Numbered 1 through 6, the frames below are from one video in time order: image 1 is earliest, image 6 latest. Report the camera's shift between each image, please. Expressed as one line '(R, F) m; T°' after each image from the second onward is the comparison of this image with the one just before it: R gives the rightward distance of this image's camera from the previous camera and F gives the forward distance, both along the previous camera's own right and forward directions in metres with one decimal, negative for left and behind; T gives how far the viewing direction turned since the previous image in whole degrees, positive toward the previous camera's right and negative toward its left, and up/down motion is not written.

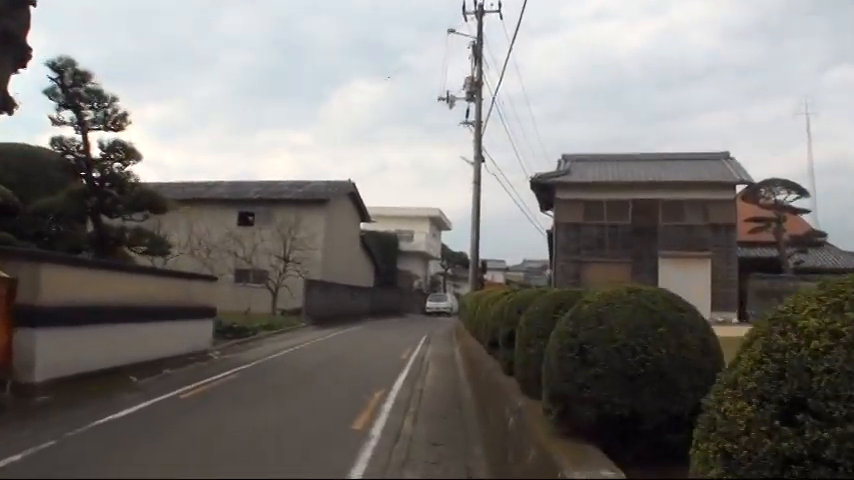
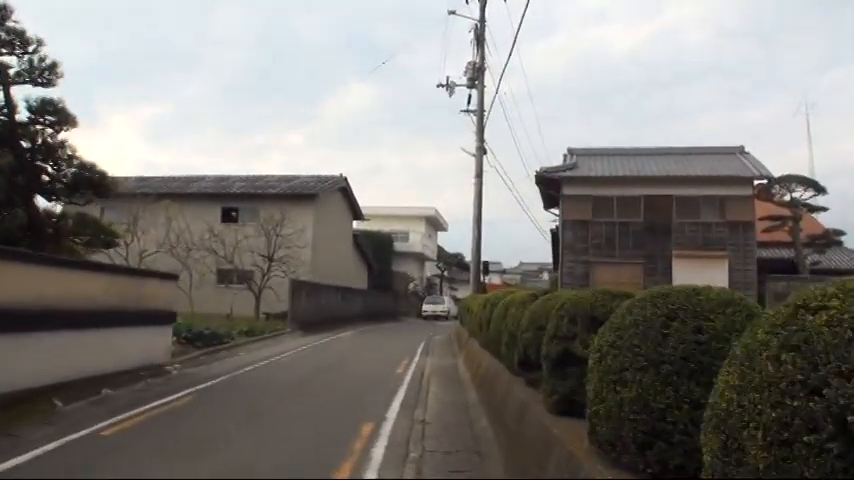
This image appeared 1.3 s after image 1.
(-0.1, +2.5) m; 0°
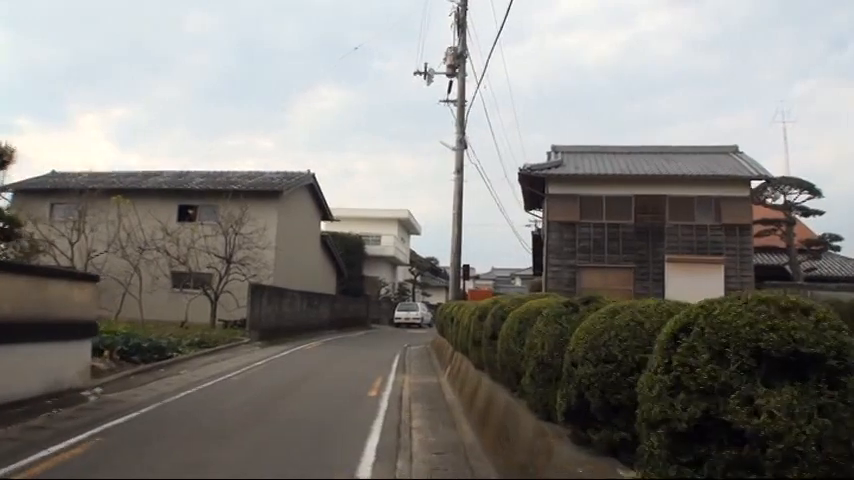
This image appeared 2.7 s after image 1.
(-0.1, +2.5) m; +2°
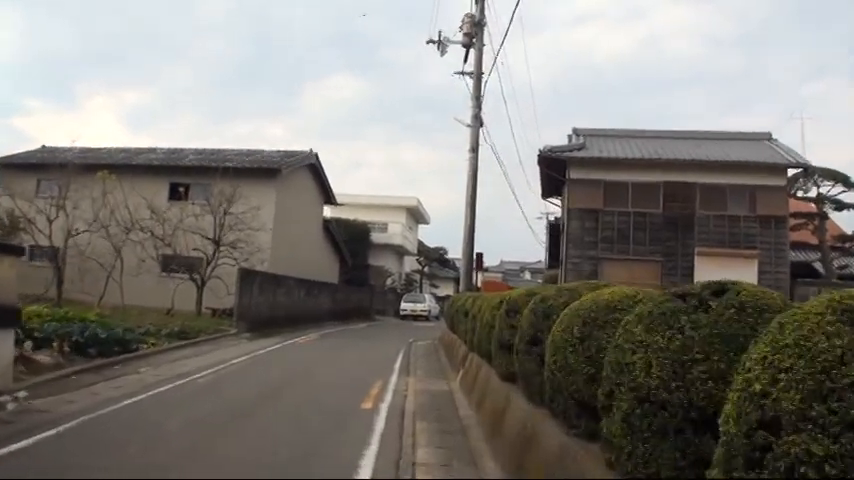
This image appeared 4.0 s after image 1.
(0.0, +2.4) m; -1°
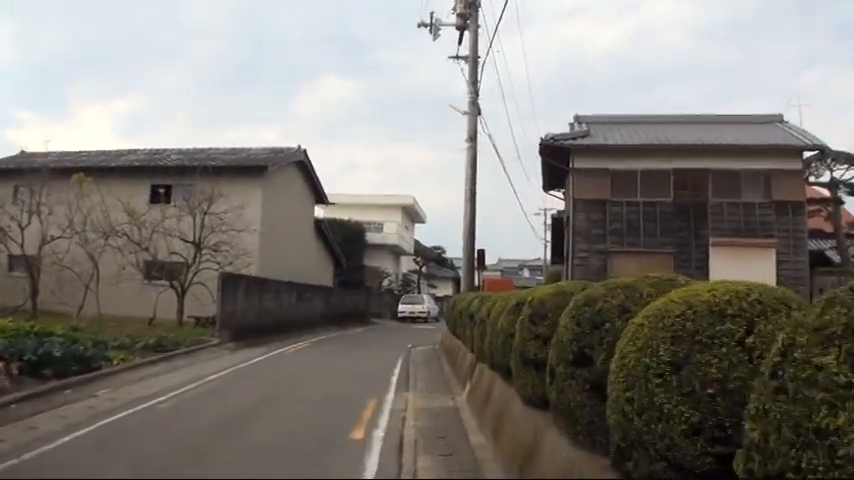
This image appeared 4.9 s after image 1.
(0.0, +1.7) m; 0°
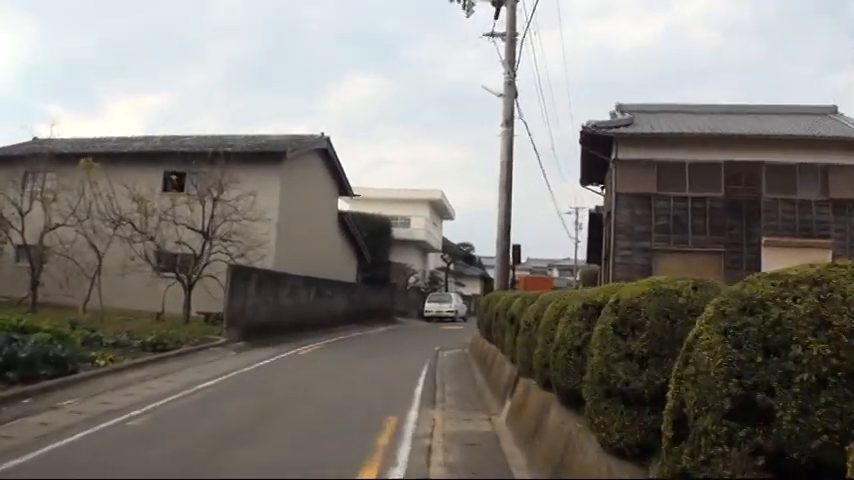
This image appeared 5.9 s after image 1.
(-0.1, +1.9) m; -2°
